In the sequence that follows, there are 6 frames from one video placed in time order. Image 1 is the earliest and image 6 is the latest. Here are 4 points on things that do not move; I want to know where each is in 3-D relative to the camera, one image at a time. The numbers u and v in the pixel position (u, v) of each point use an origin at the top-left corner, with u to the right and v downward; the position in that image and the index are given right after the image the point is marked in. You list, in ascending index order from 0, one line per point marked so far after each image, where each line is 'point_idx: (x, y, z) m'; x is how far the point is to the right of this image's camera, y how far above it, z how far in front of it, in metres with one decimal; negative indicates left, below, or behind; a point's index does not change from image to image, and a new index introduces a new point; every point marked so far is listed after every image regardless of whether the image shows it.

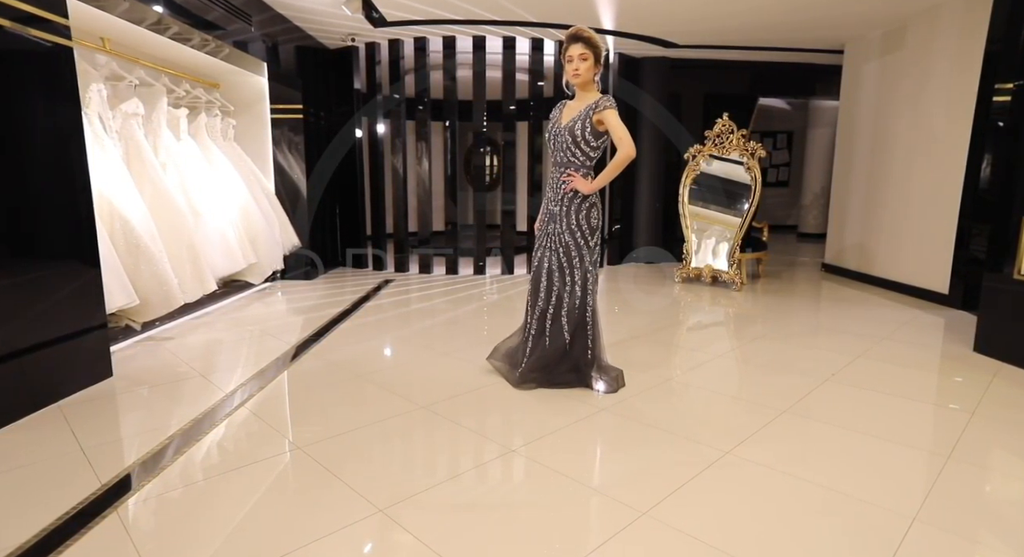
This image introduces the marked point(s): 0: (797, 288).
0: (+2.9, -0.1, +6.2) m
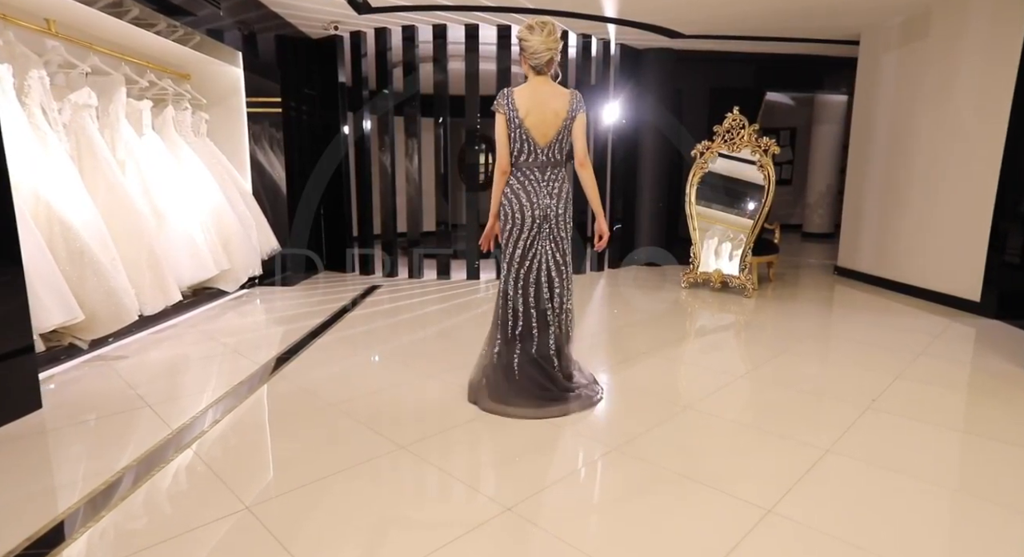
0: (+2.8, -0.2, +5.8) m
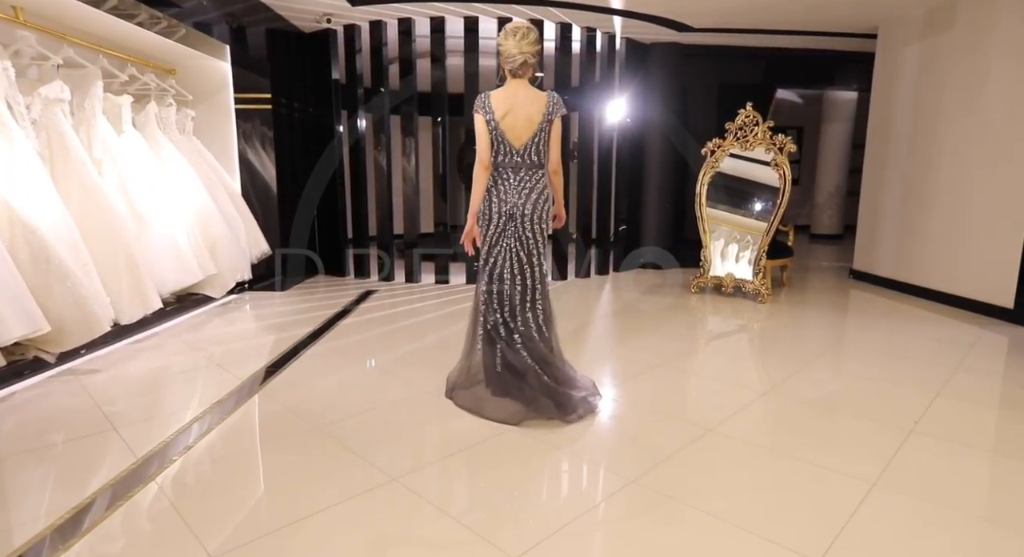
0: (+2.9, -0.2, +5.5) m
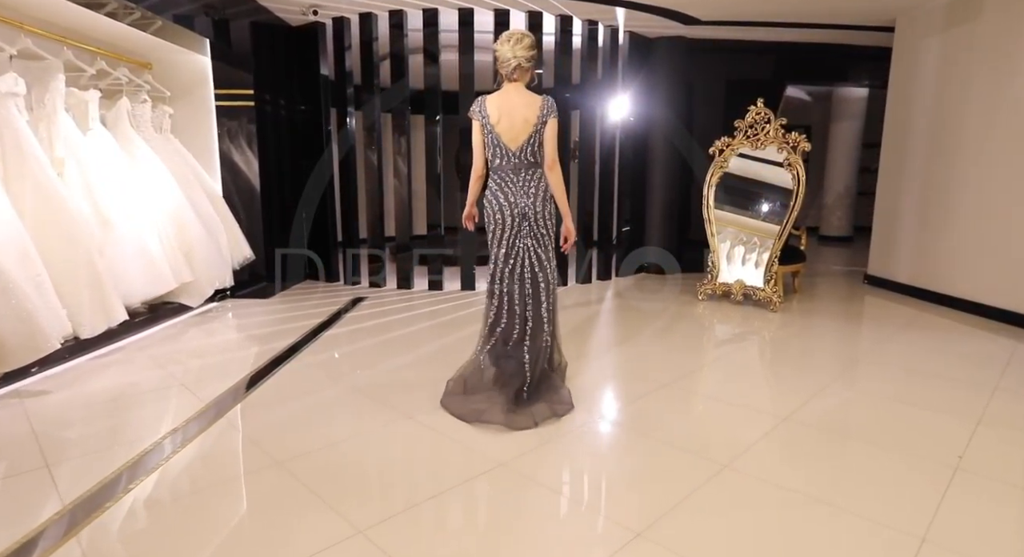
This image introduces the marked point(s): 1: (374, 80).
0: (+2.8, -0.3, +5.2) m
1: (-1.3, +1.8, +5.7) m
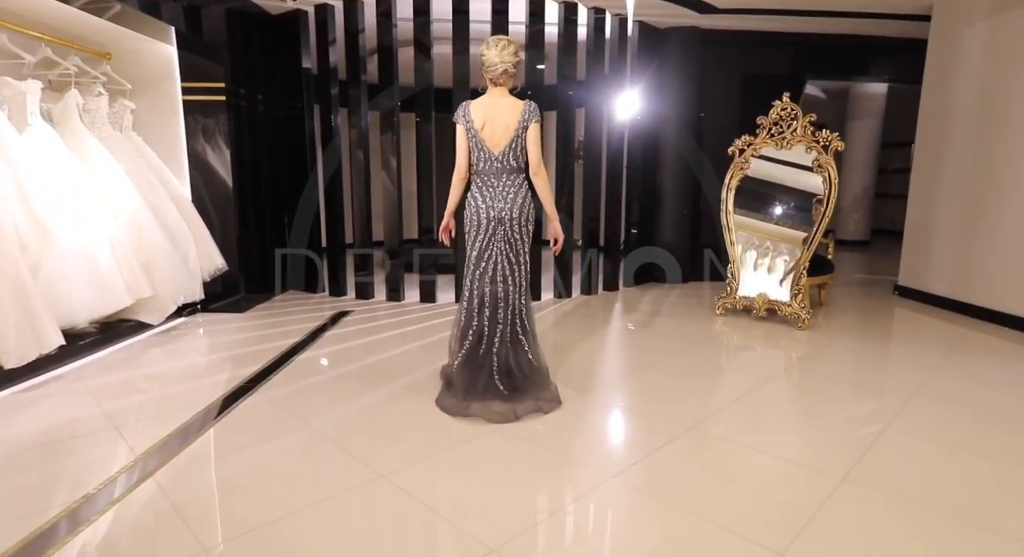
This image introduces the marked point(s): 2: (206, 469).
0: (+2.8, -0.4, +4.7) m
1: (-1.3, +1.7, +5.3) m
2: (-1.3, -0.8, +2.8) m
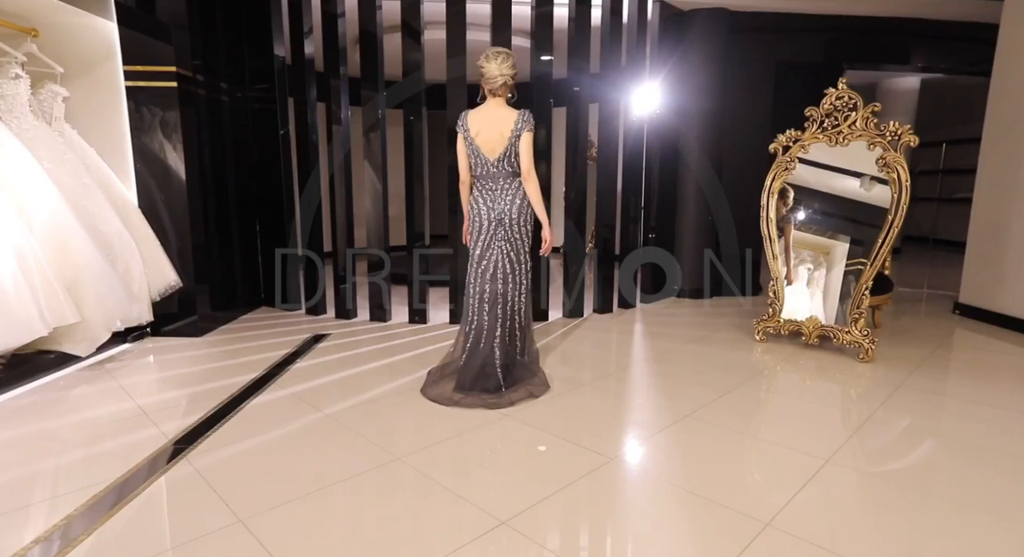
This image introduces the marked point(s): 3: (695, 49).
0: (+2.8, -0.5, +4.0) m
1: (-1.2, +1.6, +4.6) m
2: (-1.3, -0.9, +2.1) m
3: (+1.6, +2.0, +5.5) m
